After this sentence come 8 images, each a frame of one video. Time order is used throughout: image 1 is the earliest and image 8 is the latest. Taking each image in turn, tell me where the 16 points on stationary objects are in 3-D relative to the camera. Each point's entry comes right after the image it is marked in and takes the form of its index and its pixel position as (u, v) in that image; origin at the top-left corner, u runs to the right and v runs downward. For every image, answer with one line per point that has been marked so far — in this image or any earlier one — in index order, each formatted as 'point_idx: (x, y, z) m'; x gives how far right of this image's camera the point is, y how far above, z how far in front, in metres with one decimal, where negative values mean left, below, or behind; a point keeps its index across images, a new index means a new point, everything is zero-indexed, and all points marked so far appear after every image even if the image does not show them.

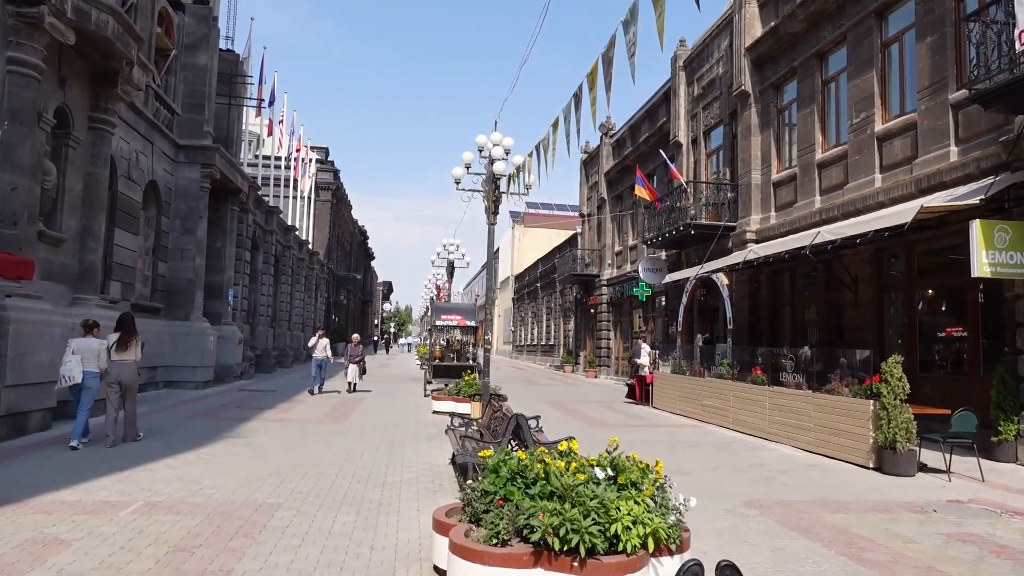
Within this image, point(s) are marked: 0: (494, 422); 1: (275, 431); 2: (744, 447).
0: (-0.2, -1.6, +8.7) m
1: (-4.0, -2.4, +12.1) m
2: (+3.7, -2.6, +11.6) m
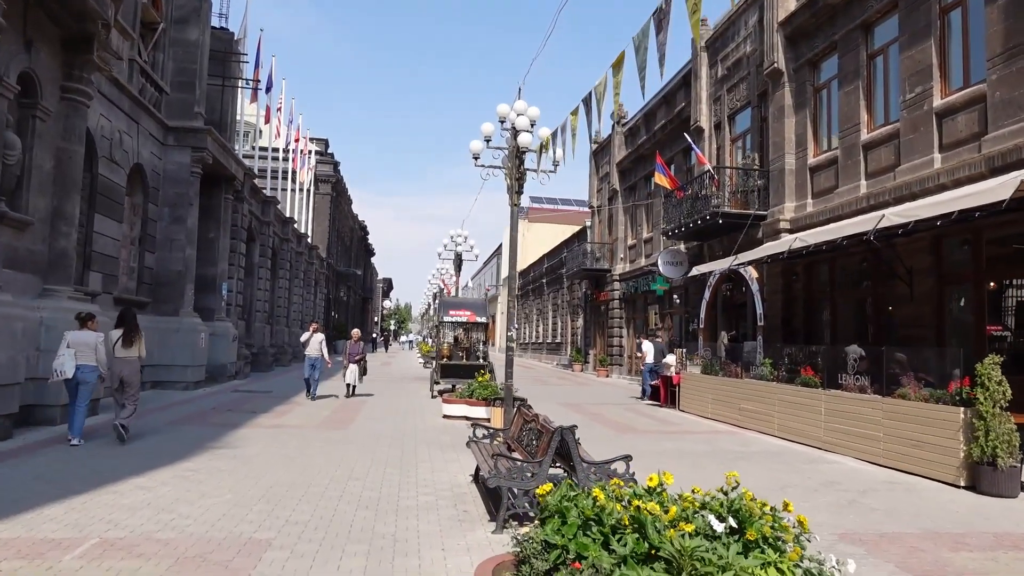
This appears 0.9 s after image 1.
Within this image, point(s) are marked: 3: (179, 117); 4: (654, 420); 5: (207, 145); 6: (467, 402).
0: (+0.2, -1.5, +7.3) m
1: (-3.6, -2.2, +10.7) m
2: (+4.1, -2.4, +10.2) m
3: (-8.7, +4.4, +18.7) m
4: (+2.9, -2.7, +14.9) m
5: (-7.9, +3.7, +18.6) m
6: (-0.9, -2.3, +14.1) m
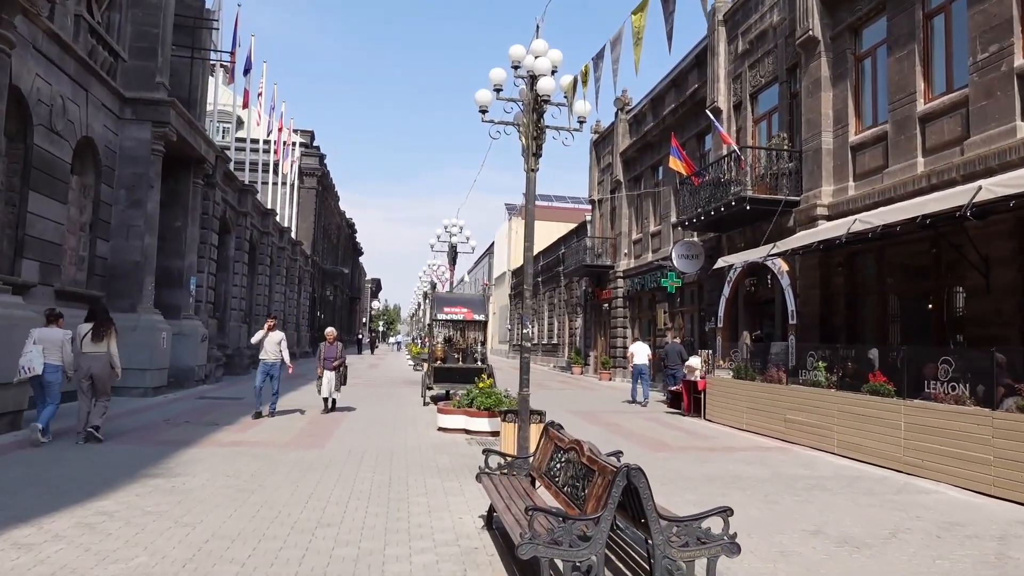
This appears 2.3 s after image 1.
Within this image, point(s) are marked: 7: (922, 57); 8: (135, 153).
0: (+0.4, -1.3, +5.3) m
1: (-3.4, -2.1, +8.6) m
2: (+4.3, -2.3, +8.2) m
3: (-8.6, +4.6, +16.6) m
4: (+3.0, -2.6, +12.9) m
5: (-7.8, +3.8, +16.4) m
6: (-0.8, -2.1, +12.1) m
7: (+7.6, +4.3, +13.4) m
8: (-8.5, +3.0, +16.3) m
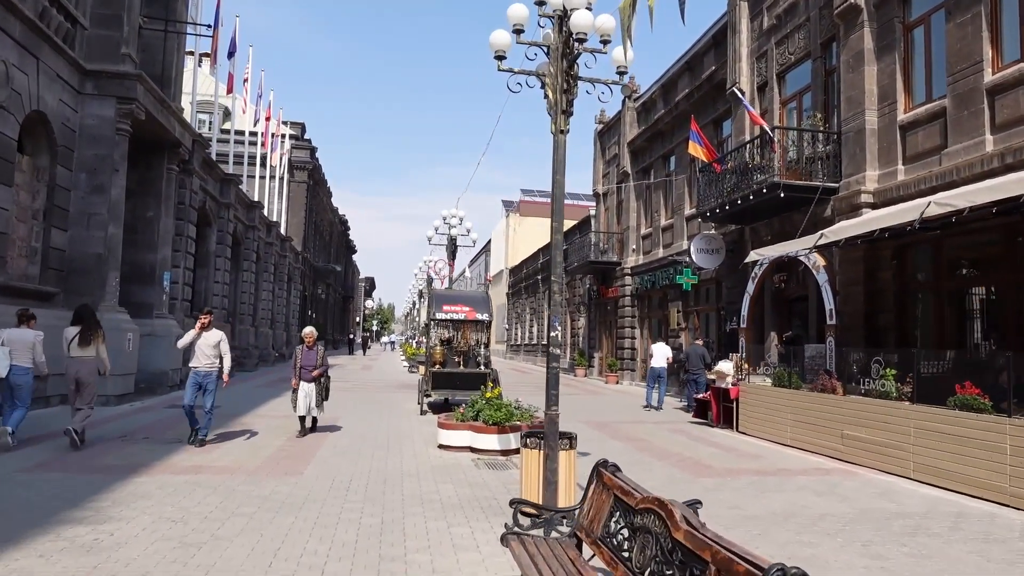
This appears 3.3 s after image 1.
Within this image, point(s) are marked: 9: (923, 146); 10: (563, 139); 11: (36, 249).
0: (+0.6, -1.3, +3.6) m
1: (-3.2, -2.0, +6.9) m
2: (+4.5, -2.2, +6.6) m
3: (-8.5, +4.7, +14.8) m
4: (+3.2, -2.5, +11.2) m
5: (-7.6, +3.9, +14.7) m
6: (-0.6, -2.0, +10.4) m
7: (+7.8, +4.4, +11.8) m
8: (-8.4, +3.1, +14.5) m
9: (+7.5, +2.6, +13.1) m
10: (+0.5, +1.4, +6.6) m
11: (-8.9, +0.7, +13.4) m
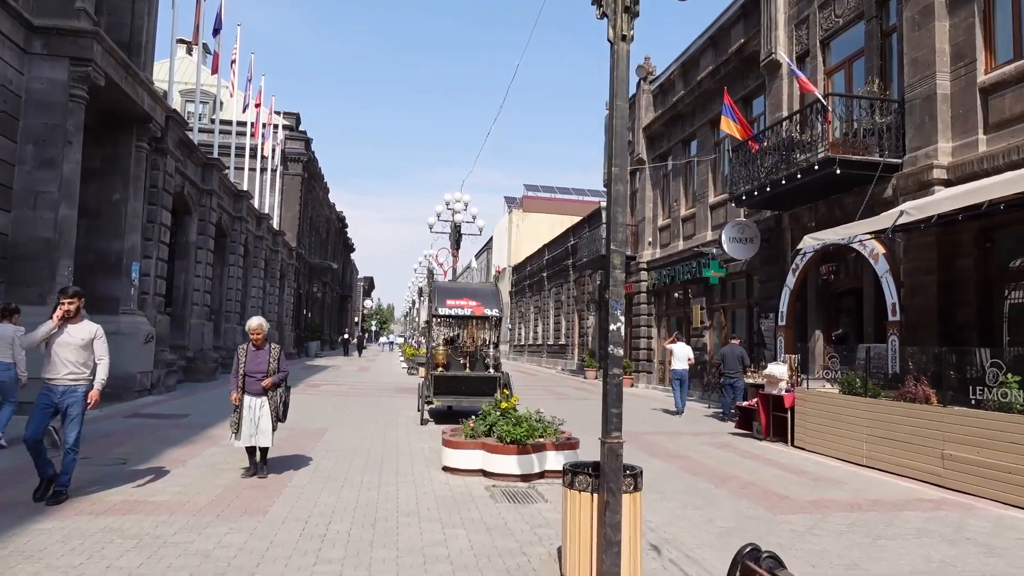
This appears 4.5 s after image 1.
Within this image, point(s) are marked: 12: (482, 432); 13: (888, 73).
0: (+0.9, -1.1, +1.6) m
1: (-2.9, -1.8, +4.9) m
2: (+4.8, -2.0, +4.6) m
3: (-8.2, +4.9, +12.8) m
4: (+3.4, -2.3, +9.2) m
5: (-7.4, +4.1, +12.7) m
6: (-0.3, -1.9, +8.4) m
7: (+8.1, +4.5, +9.8) m
8: (-8.1, +3.3, +12.6) m
9: (+7.7, +2.8, +11.1) m
10: (+0.7, +1.5, +4.7) m
11: (-8.6, +0.9, +11.4) m
12: (-0.3, -1.7, +8.6) m
13: (+7.2, +4.1, +13.8) m
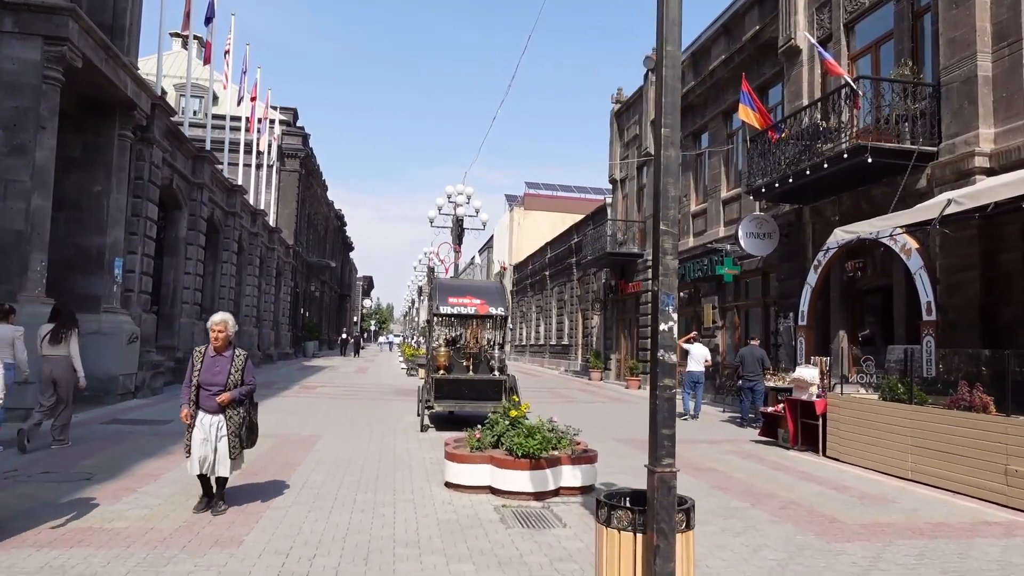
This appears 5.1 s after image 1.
0: (+1.0, -1.0, +0.7) m
1: (-2.8, -1.8, +4.0) m
2: (+4.9, -2.0, +3.7) m
3: (-8.1, +4.9, +11.9) m
4: (+3.6, -2.3, +8.3) m
5: (-7.3, +4.2, +11.8) m
6: (-0.2, -1.8, +7.5) m
7: (+8.2, +4.6, +8.9) m
8: (-8.0, +3.4, +11.7) m
9: (+7.9, +2.8, +10.2) m
10: (+0.9, +1.6, +3.8) m
11: (-8.5, +1.0, +10.5) m
12: (-0.2, -1.7, +7.7) m
13: (+7.4, +4.2, +13.0) m
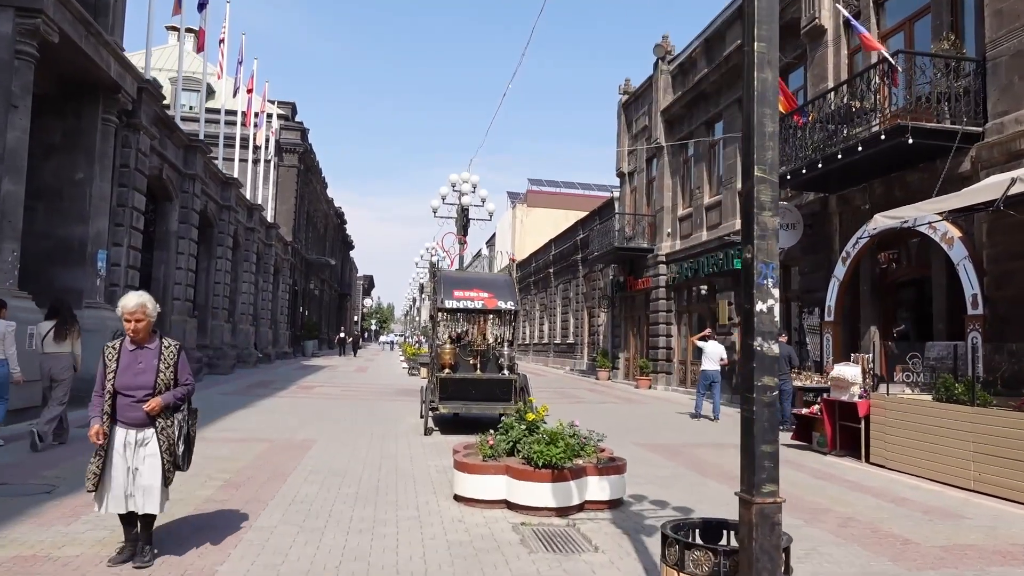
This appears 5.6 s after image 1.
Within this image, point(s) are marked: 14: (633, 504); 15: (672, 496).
0: (+1.2, -0.9, -0.2) m
1: (-2.7, -1.7, +3.1) m
2: (+5.0, -1.9, +2.8) m
3: (-7.9, +5.0, +11.0) m
4: (+3.7, -2.1, +7.4) m
5: (-7.1, +4.3, +10.9) m
6: (0.0, -1.7, +6.6) m
7: (+8.4, +4.7, +8.0) m
8: (-7.8, +3.5, +10.8) m
9: (+8.0, +2.9, +9.3) m
10: (+1.0, +1.7, +2.9) m
11: (-8.3, +1.1, +9.6) m
12: (-0.1, -1.5, +6.8) m
13: (+7.5, +4.3, +12.0) m
14: (+1.2, -2.1, +6.9) m
15: (+1.6, -2.1, +7.2) m
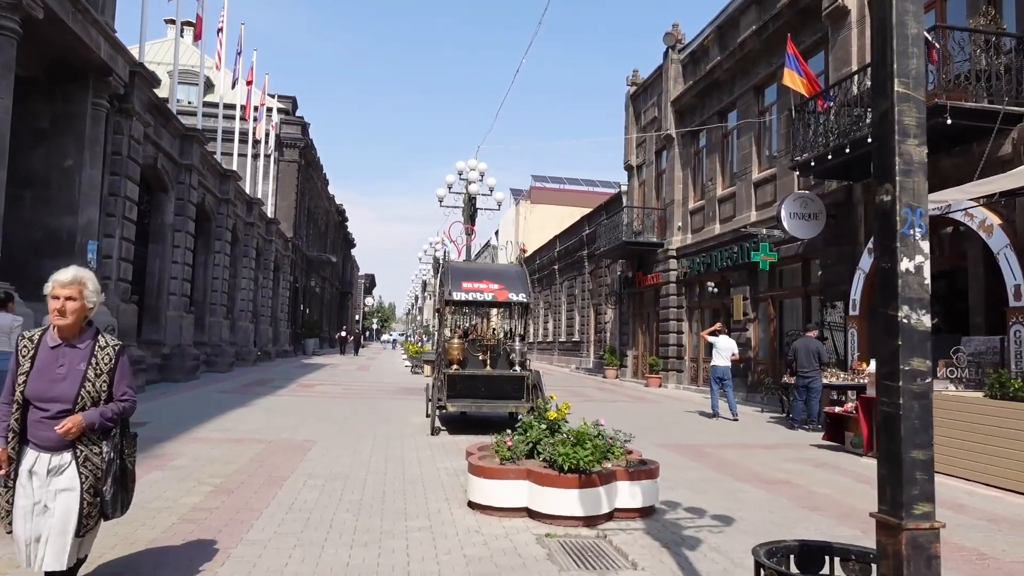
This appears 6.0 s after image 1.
0: (+1.3, -0.8, -0.8) m
1: (-2.5, -1.5, +2.4) m
2: (+5.2, -1.7, +2.1) m
3: (-7.7, +5.2, +10.4) m
4: (+3.9, -2.0, +6.7) m
5: (-6.9, +4.4, +10.2) m
6: (+0.1, -1.6, +5.9) m
7: (+8.6, +4.9, +7.3) m
8: (-7.6, +3.6, +10.1) m
9: (+8.2, +3.1, +8.6) m
10: (+1.2, +1.8, +2.2) m
11: (-8.1, +1.2, +8.9) m
12: (+0.1, -1.4, +6.1) m
13: (+7.7, +4.5, +11.3) m
14: (+1.3, -1.9, +6.2) m
15: (+1.8, -2.0, +6.5) m
